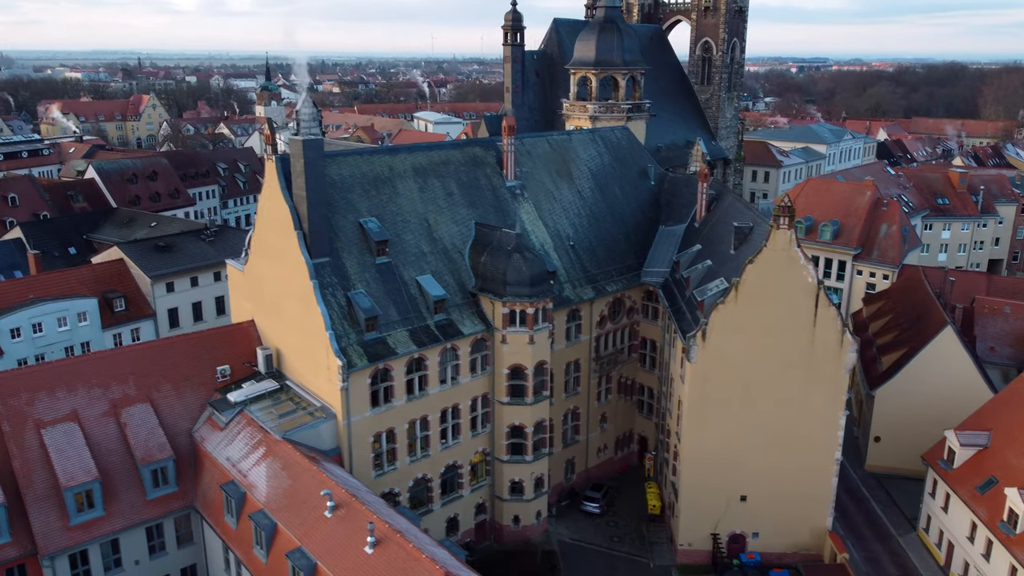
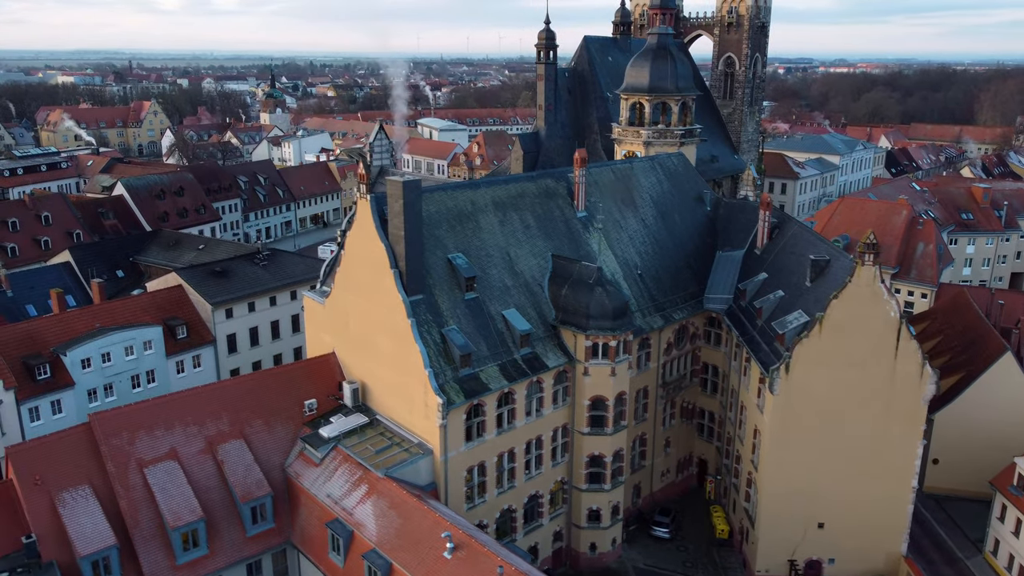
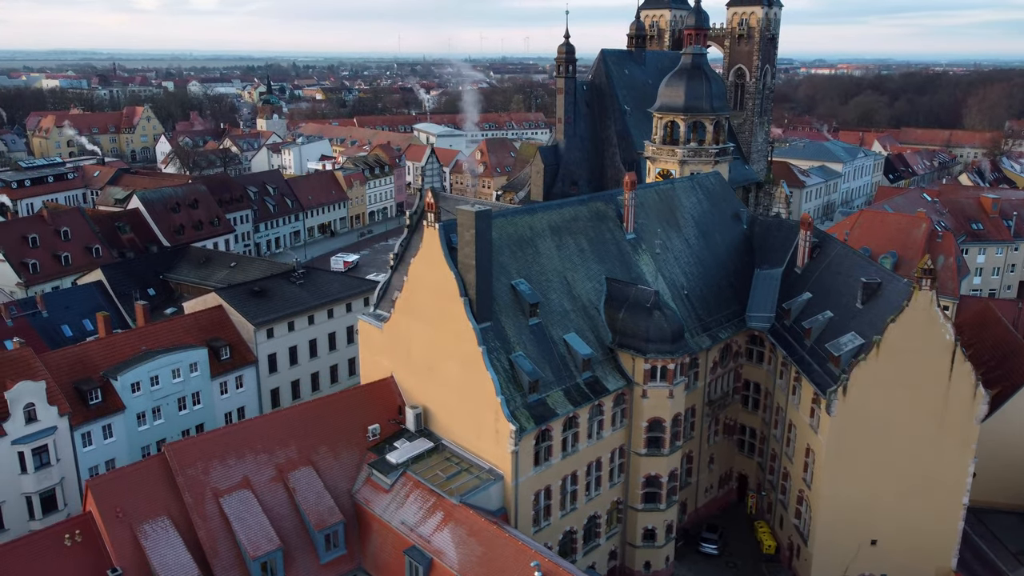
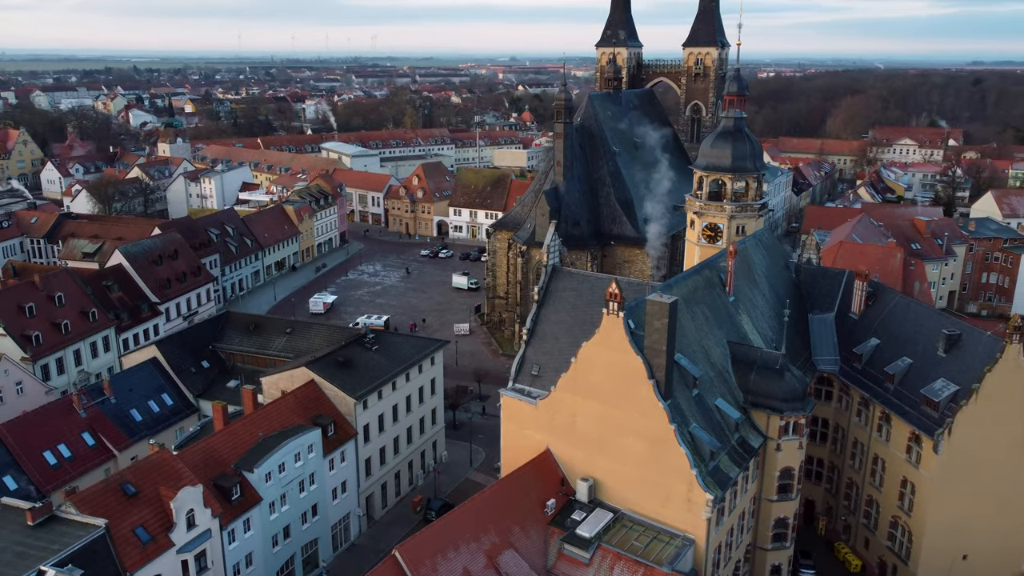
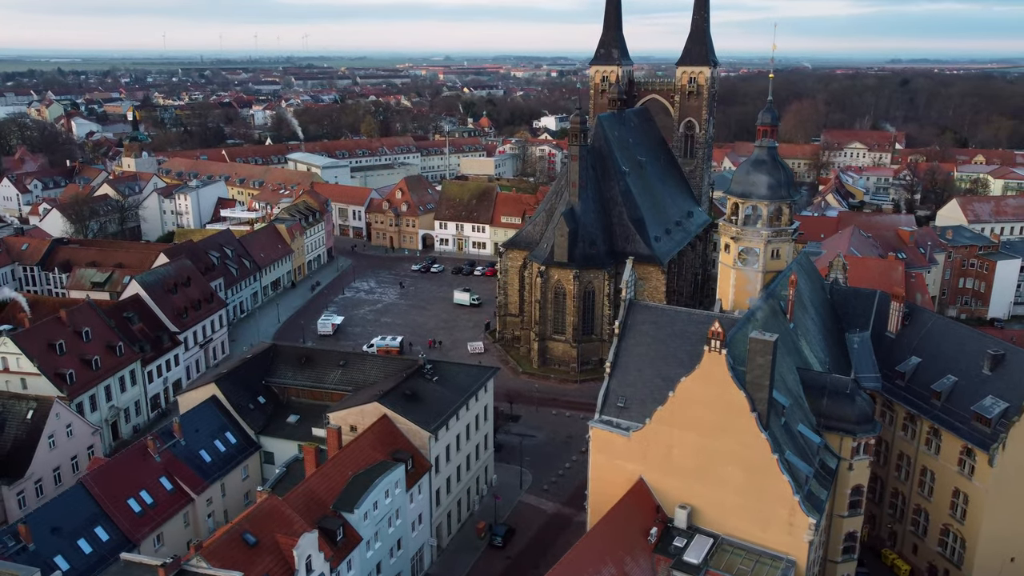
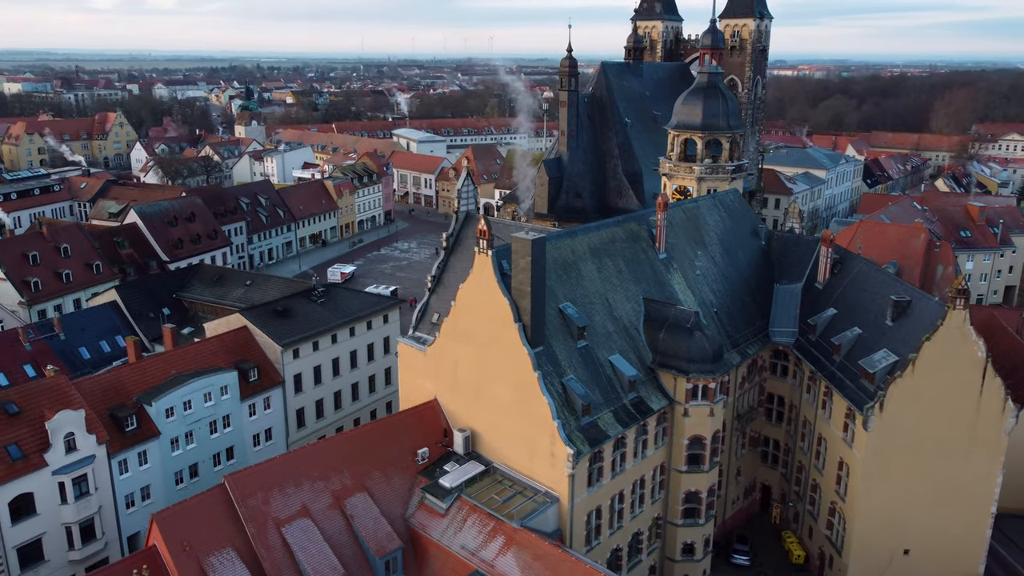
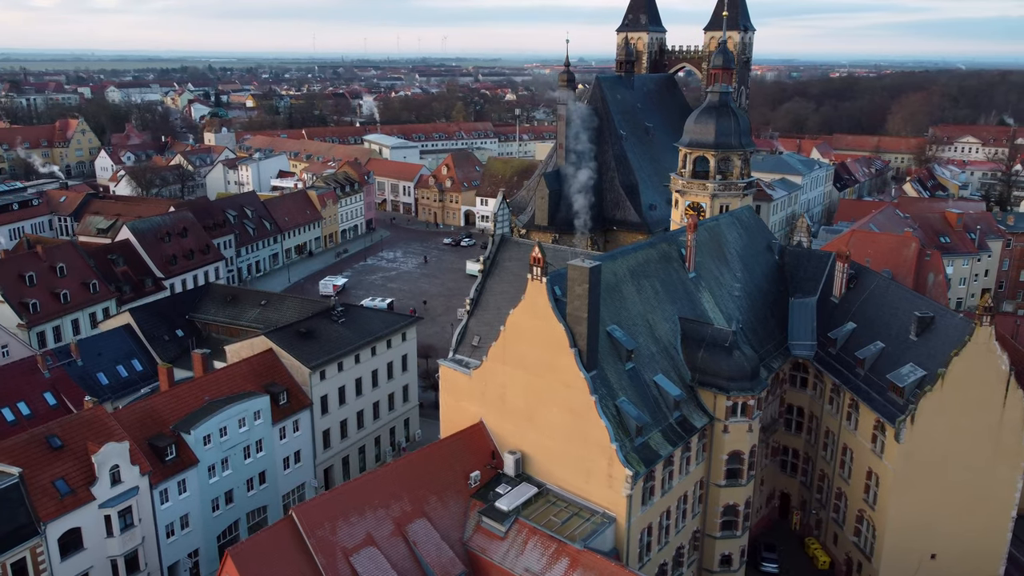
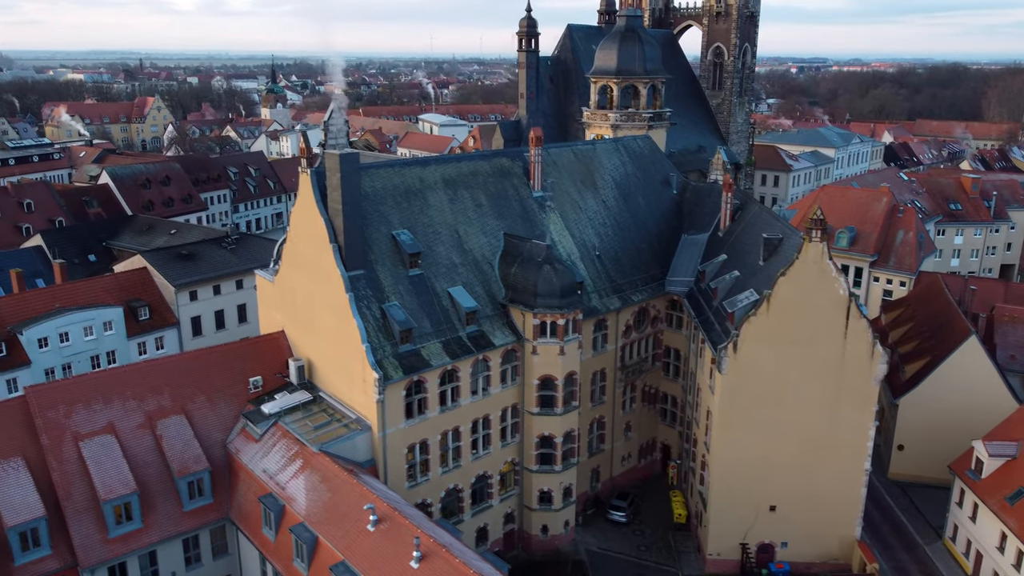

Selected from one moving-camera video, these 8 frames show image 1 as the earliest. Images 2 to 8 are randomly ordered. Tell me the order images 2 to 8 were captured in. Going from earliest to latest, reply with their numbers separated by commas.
8, 2, 3, 6, 7, 4, 5
